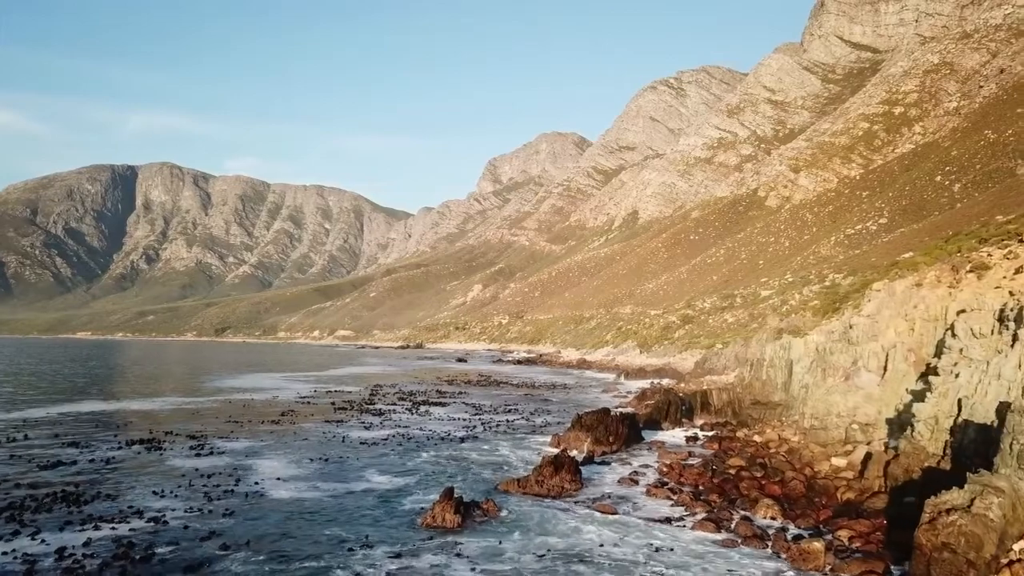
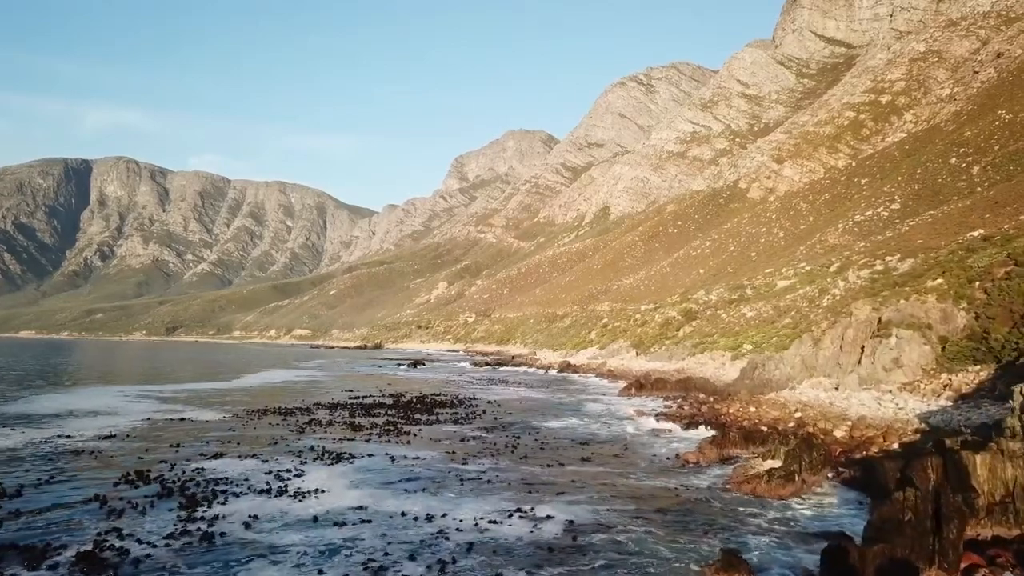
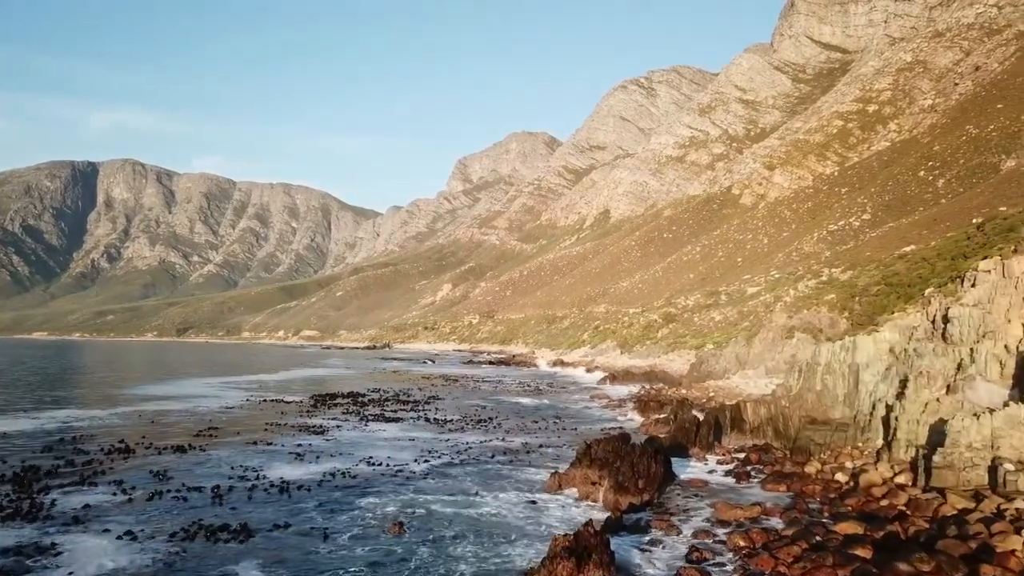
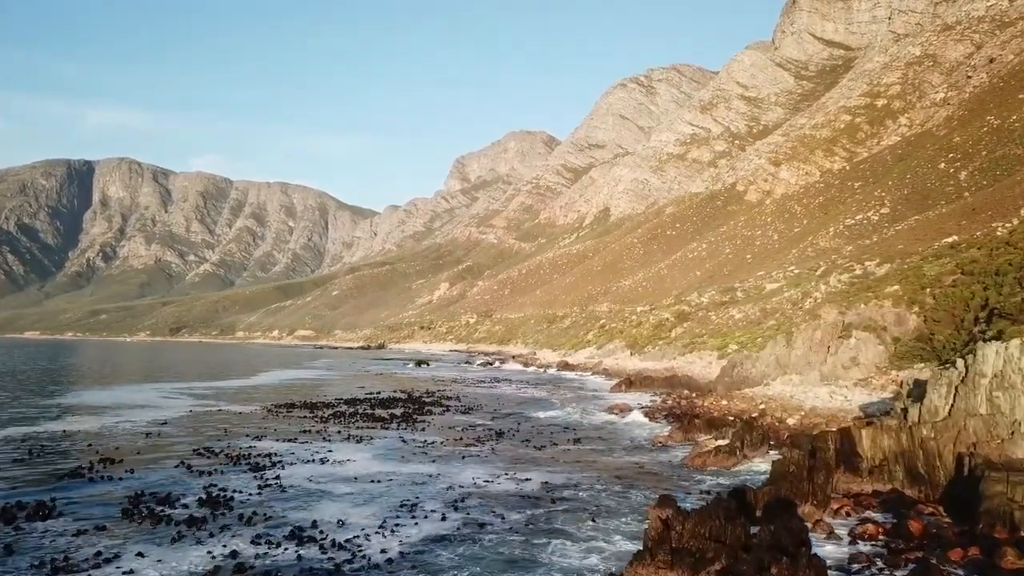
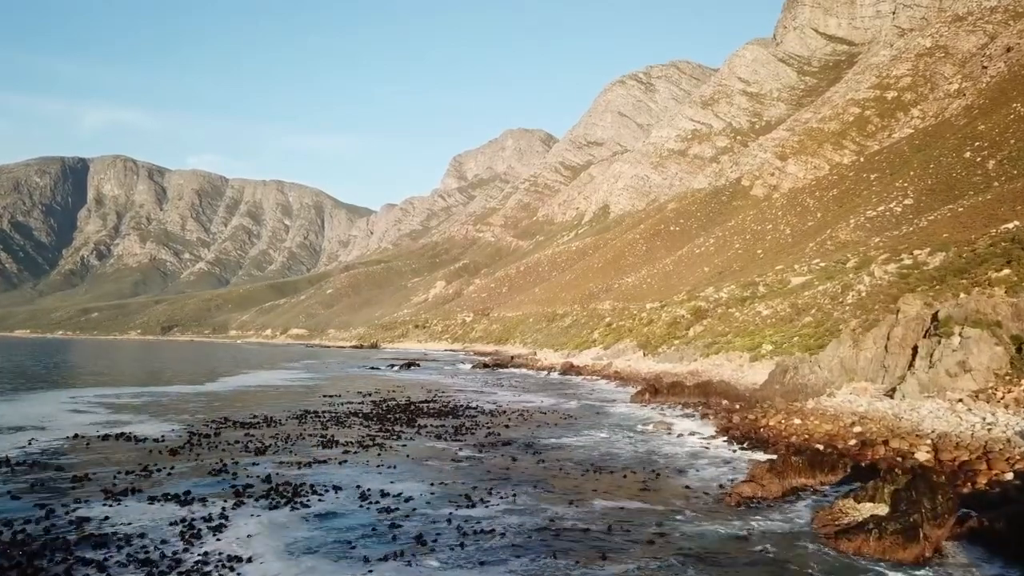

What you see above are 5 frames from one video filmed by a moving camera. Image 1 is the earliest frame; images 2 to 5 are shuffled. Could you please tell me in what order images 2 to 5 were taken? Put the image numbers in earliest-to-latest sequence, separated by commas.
3, 4, 2, 5
